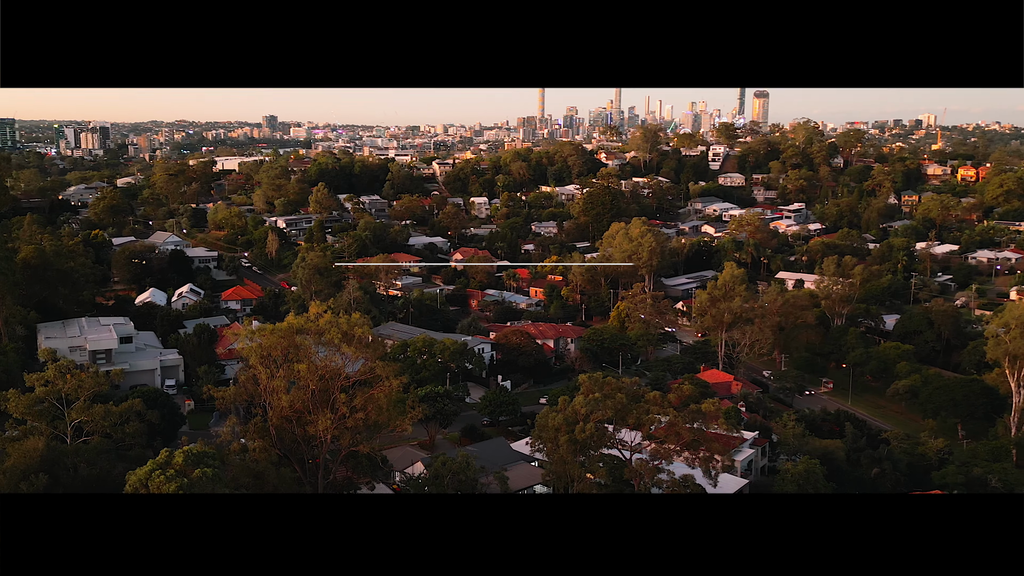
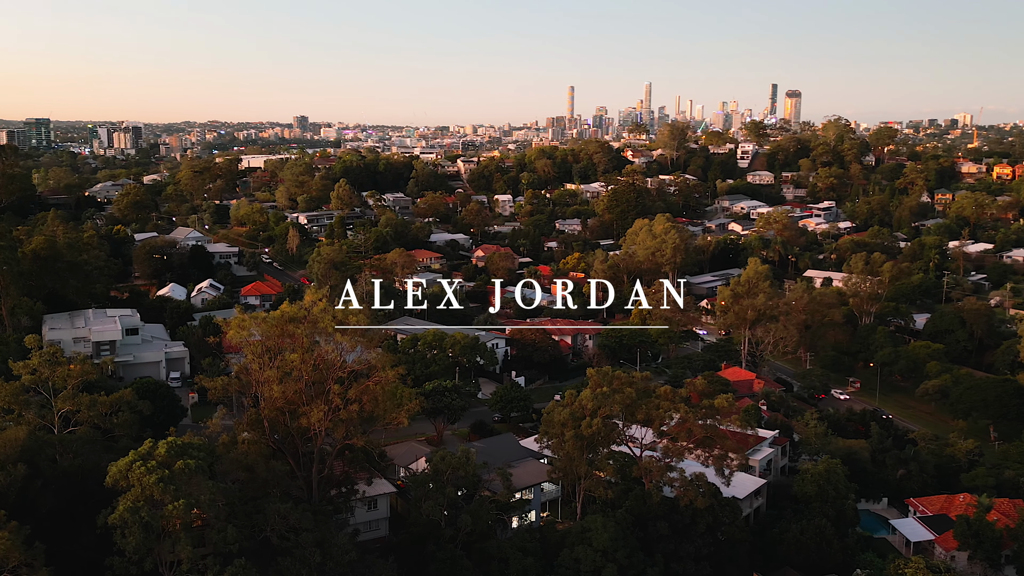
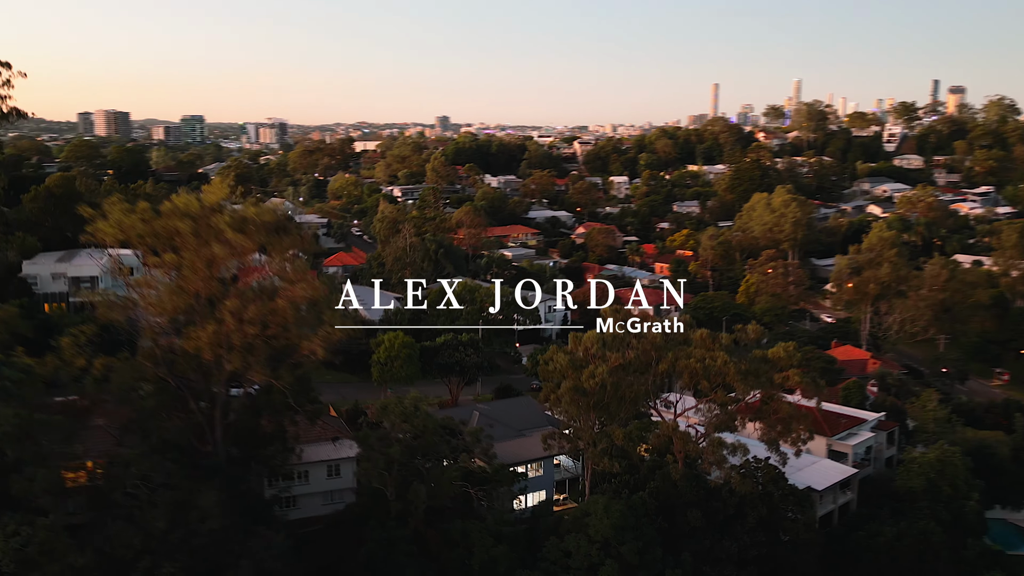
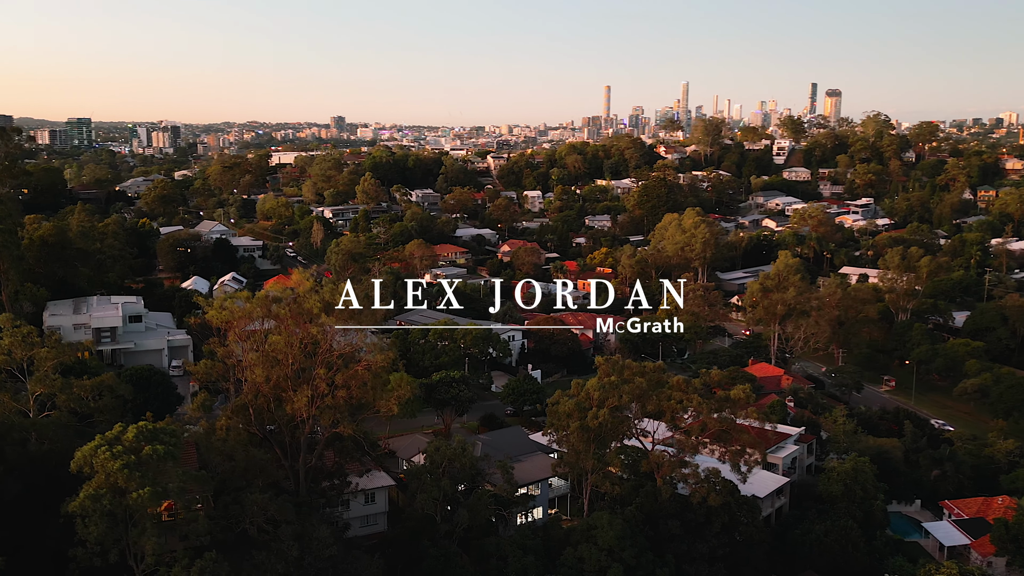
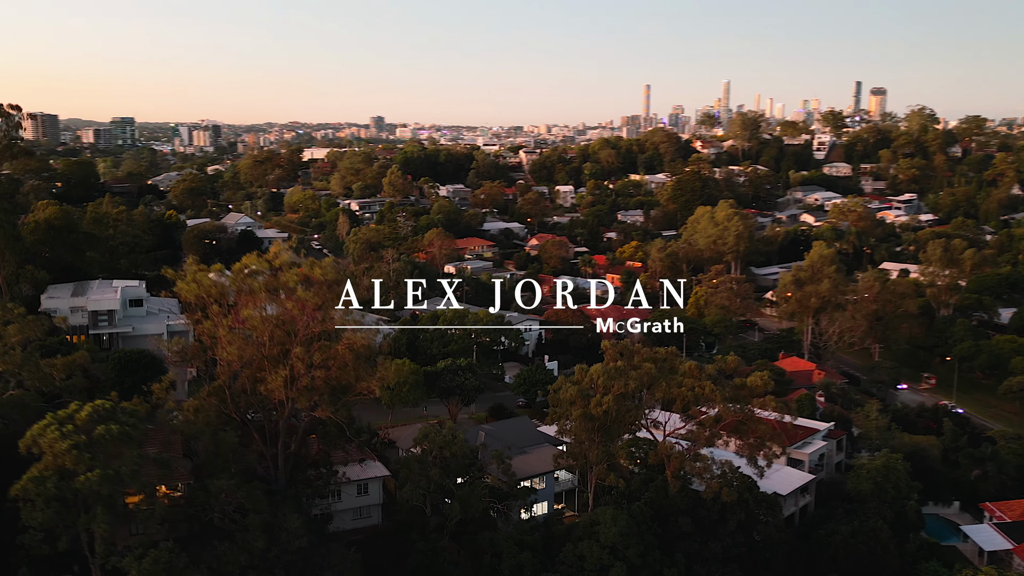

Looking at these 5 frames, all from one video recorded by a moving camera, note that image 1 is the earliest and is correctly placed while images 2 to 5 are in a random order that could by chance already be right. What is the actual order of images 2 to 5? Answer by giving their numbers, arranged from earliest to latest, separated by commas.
2, 4, 5, 3
